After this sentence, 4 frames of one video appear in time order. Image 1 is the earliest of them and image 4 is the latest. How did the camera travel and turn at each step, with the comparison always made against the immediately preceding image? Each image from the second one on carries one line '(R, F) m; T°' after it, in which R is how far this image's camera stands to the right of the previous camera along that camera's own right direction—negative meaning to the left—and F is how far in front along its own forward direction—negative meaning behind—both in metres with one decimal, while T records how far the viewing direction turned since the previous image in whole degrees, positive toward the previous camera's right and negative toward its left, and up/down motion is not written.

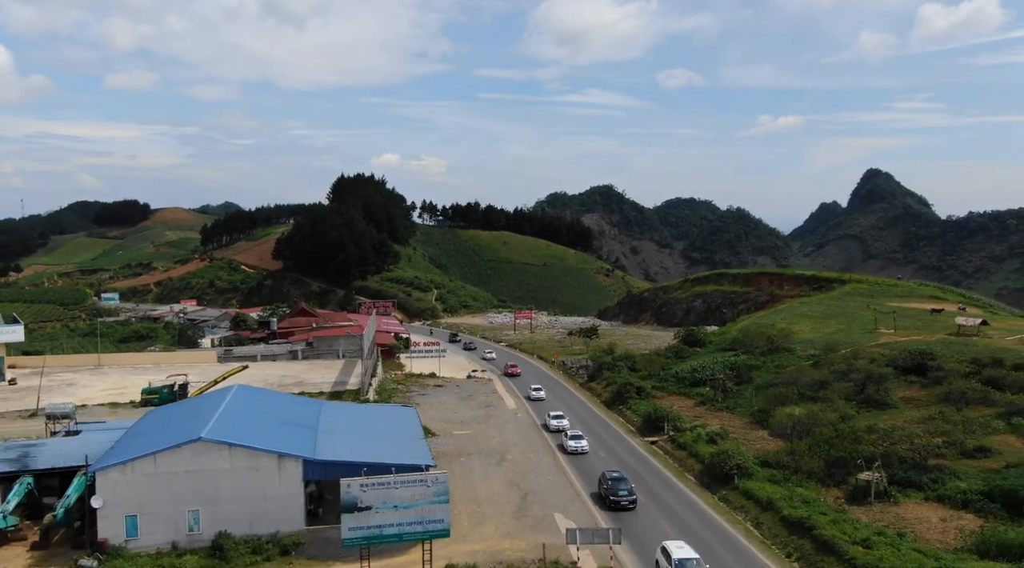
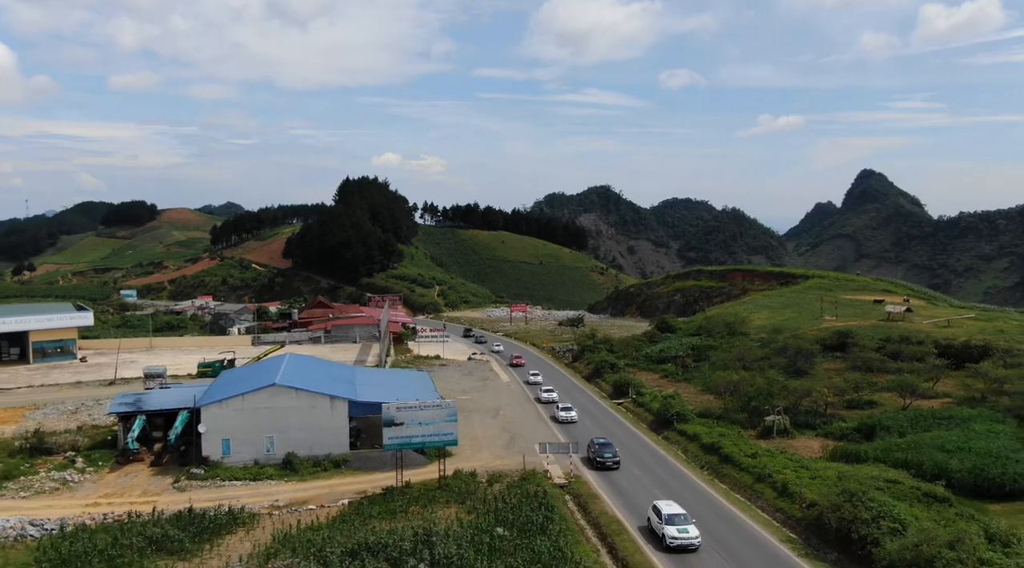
(+0.3, -8.7) m; 0°
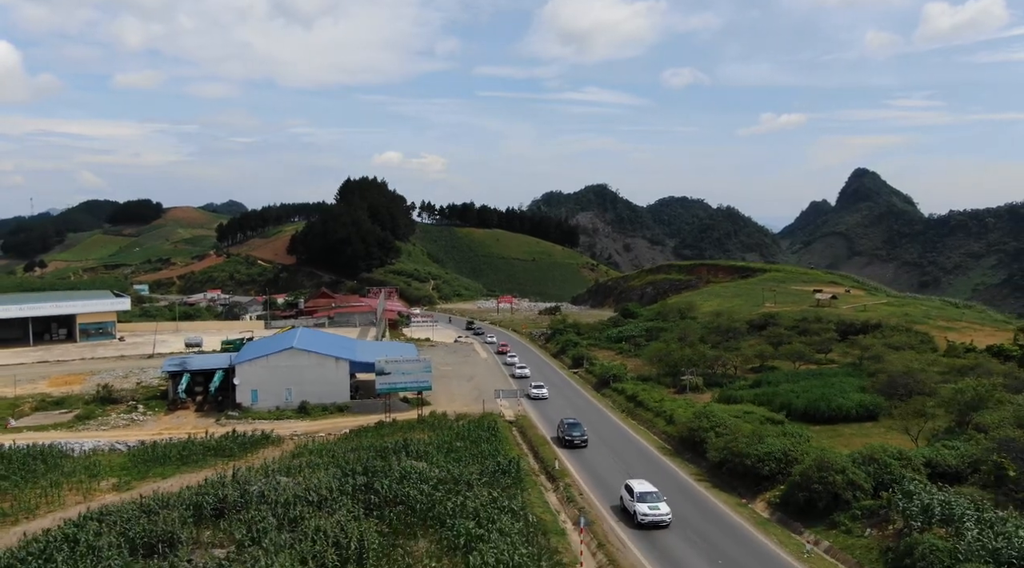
(+1.7, -9.3) m; 0°
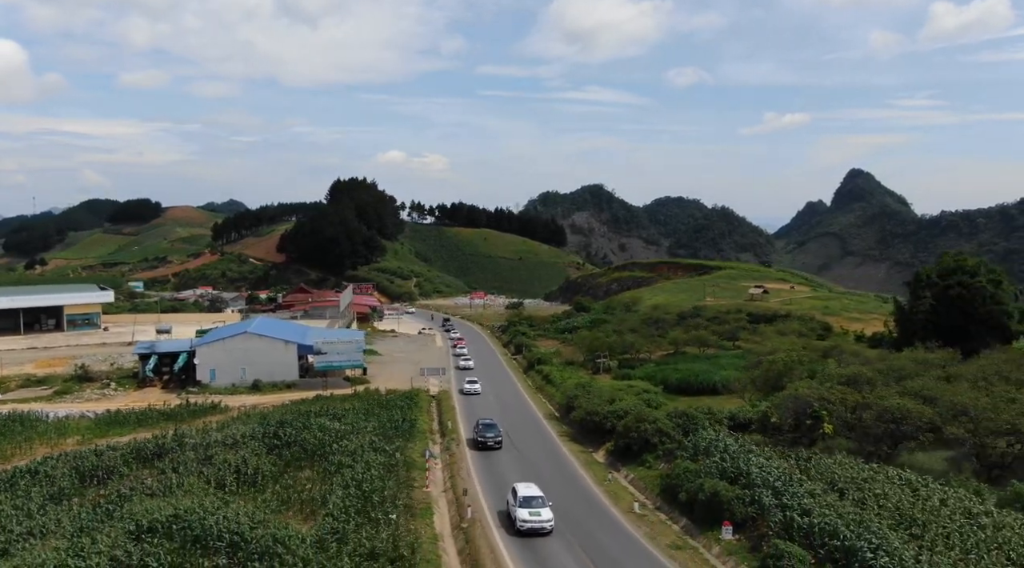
(+3.9, -5.5) m; 0°
